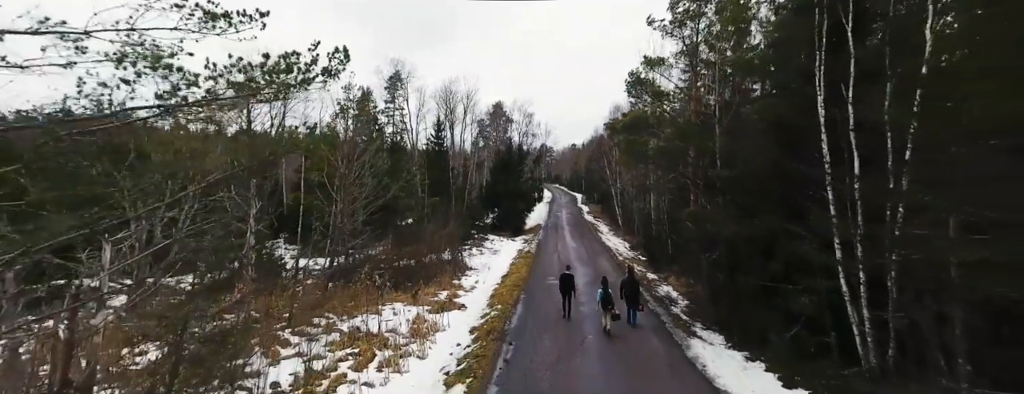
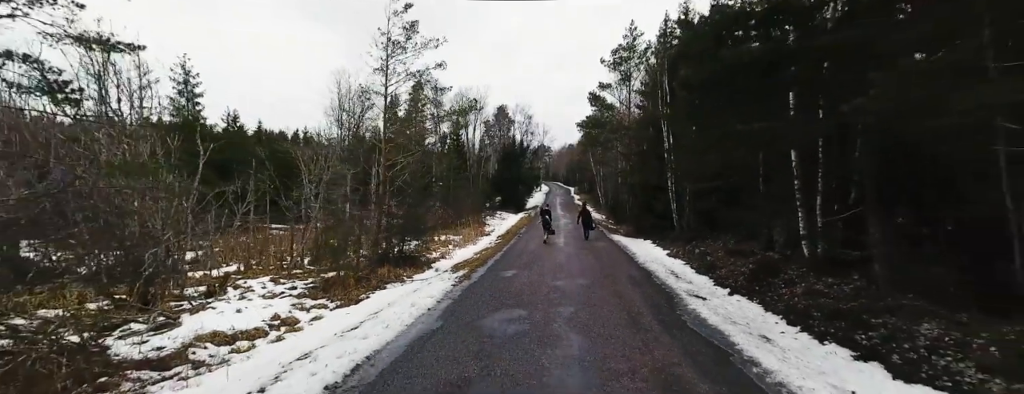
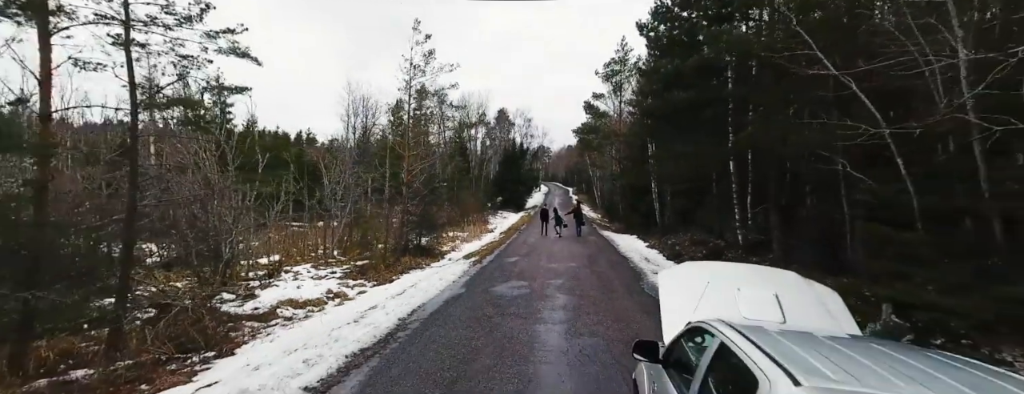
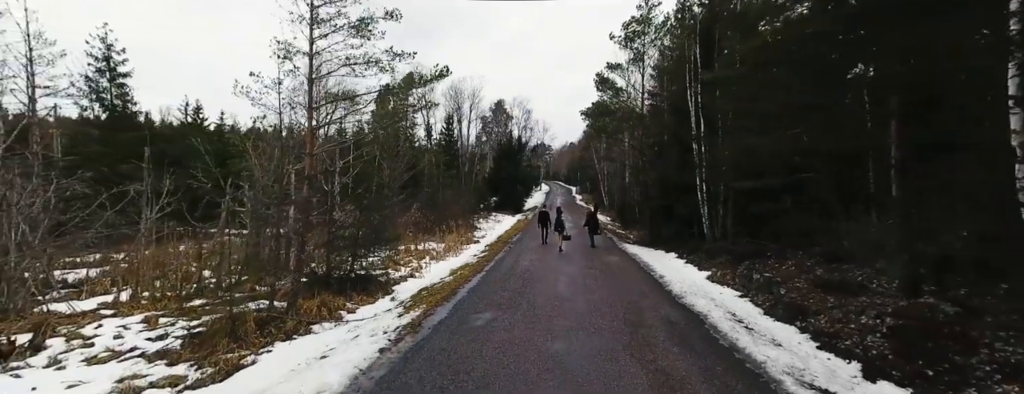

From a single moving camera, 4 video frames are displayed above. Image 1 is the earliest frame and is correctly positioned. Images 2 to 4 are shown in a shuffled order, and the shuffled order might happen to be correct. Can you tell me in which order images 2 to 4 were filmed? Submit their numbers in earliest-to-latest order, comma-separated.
4, 2, 3
